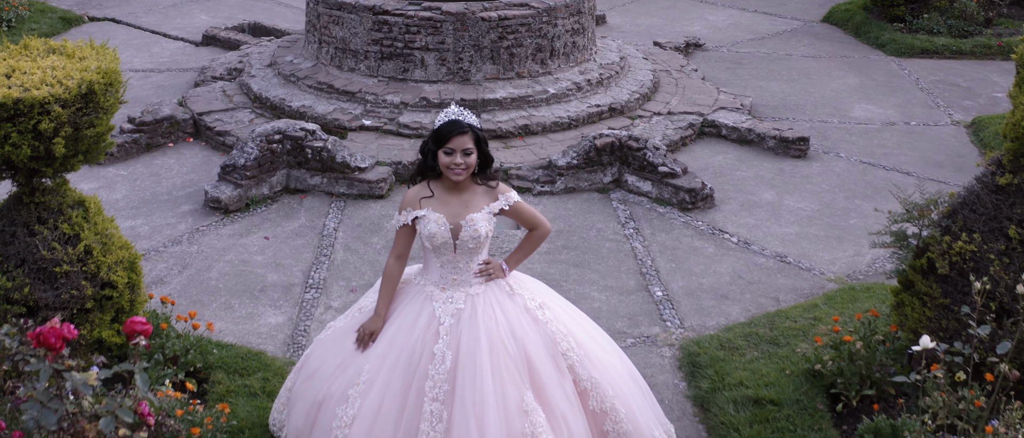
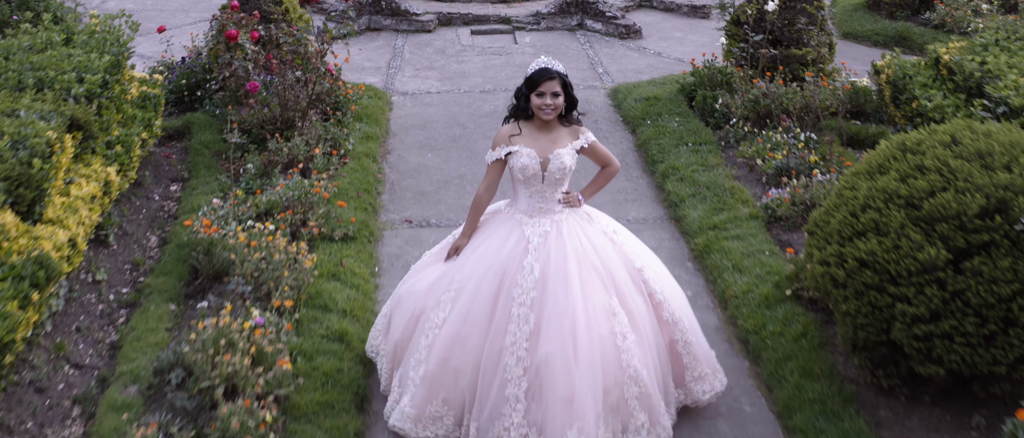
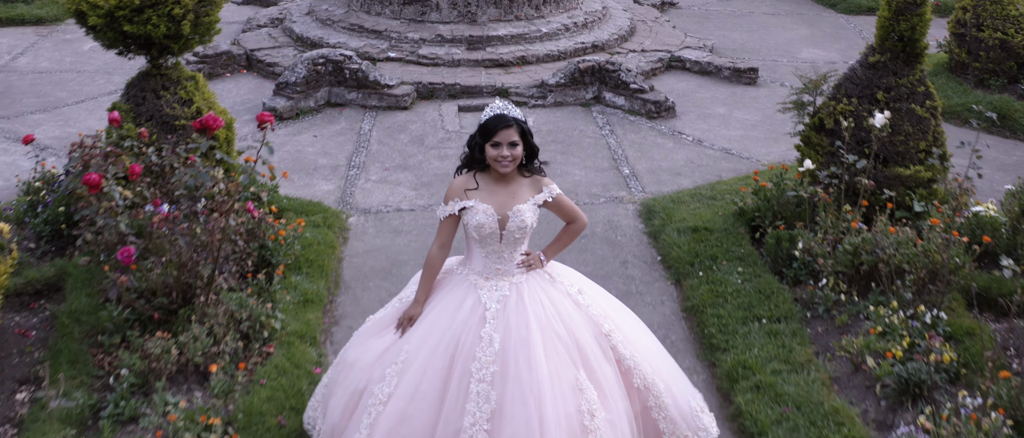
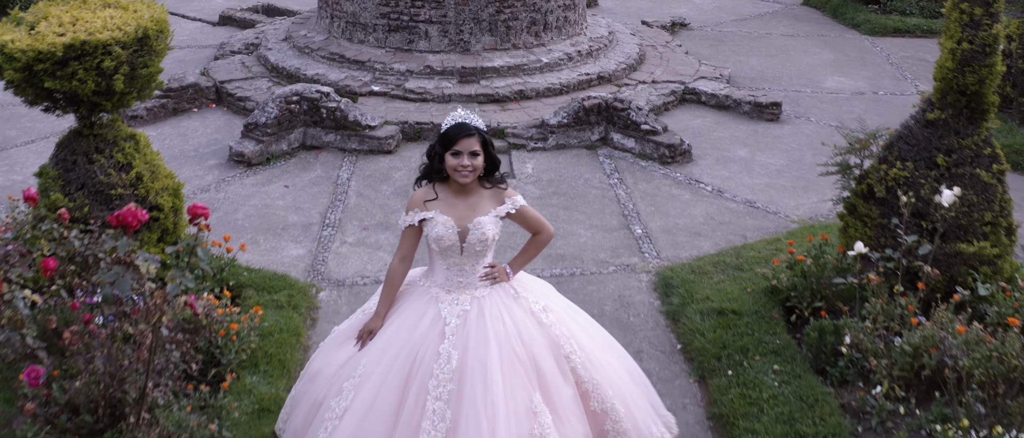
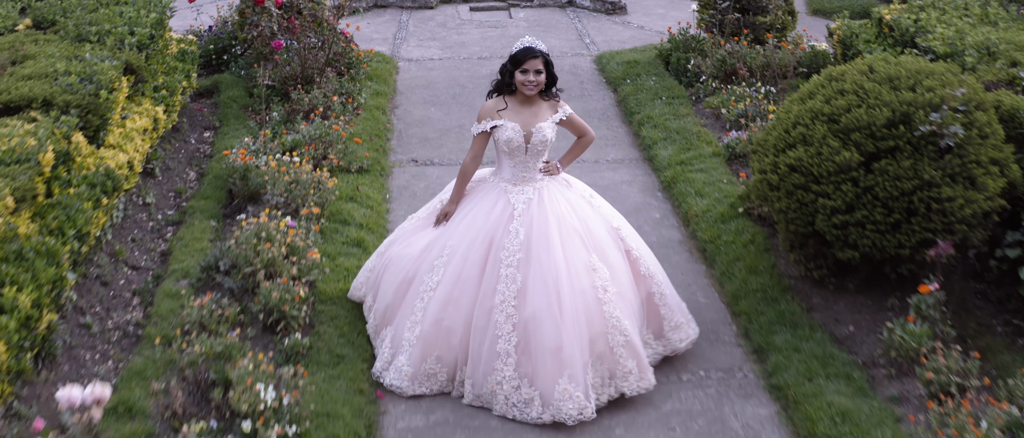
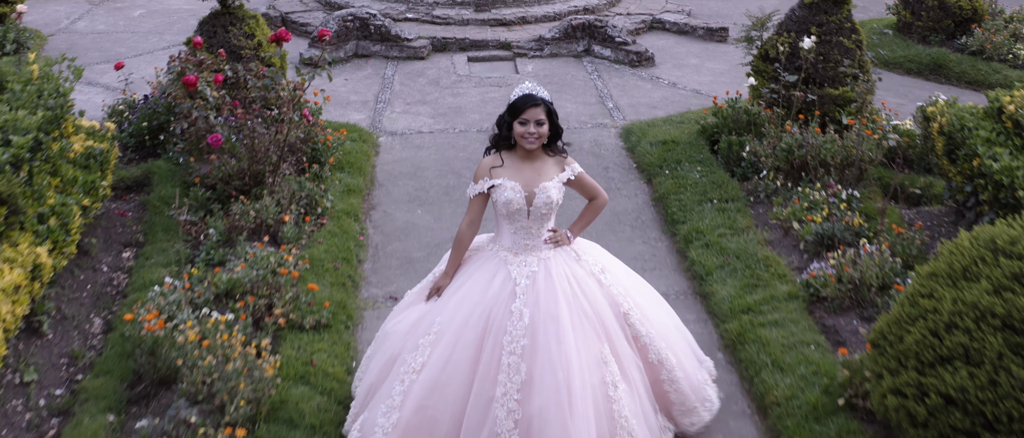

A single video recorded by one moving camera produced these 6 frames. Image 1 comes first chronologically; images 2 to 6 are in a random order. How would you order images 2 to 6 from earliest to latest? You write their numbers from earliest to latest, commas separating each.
4, 3, 6, 2, 5
